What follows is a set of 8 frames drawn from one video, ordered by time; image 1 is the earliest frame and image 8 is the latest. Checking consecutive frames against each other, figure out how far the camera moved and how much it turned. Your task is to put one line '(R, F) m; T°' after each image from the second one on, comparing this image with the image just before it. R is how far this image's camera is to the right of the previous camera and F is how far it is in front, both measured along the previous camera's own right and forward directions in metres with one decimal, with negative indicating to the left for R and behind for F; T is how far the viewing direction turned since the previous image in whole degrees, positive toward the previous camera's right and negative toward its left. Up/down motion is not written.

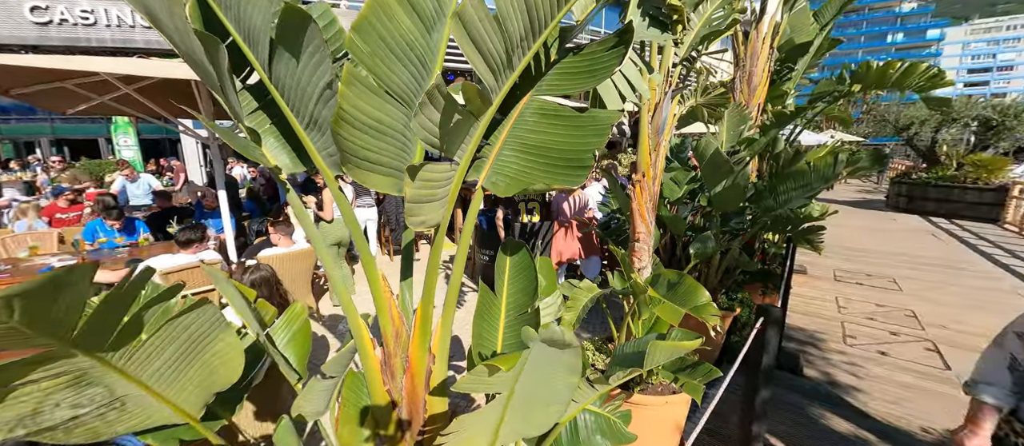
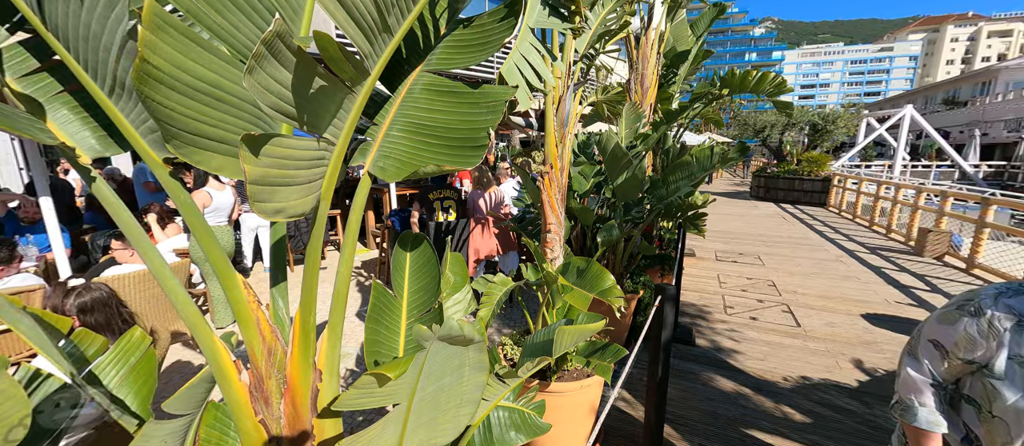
(0.0, +0.1) m; +12°
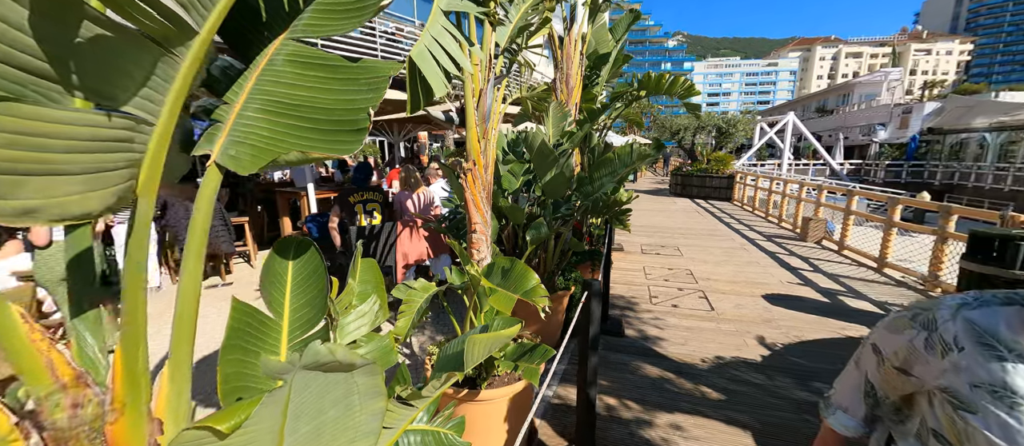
(+0.1, +0.1) m; +9°
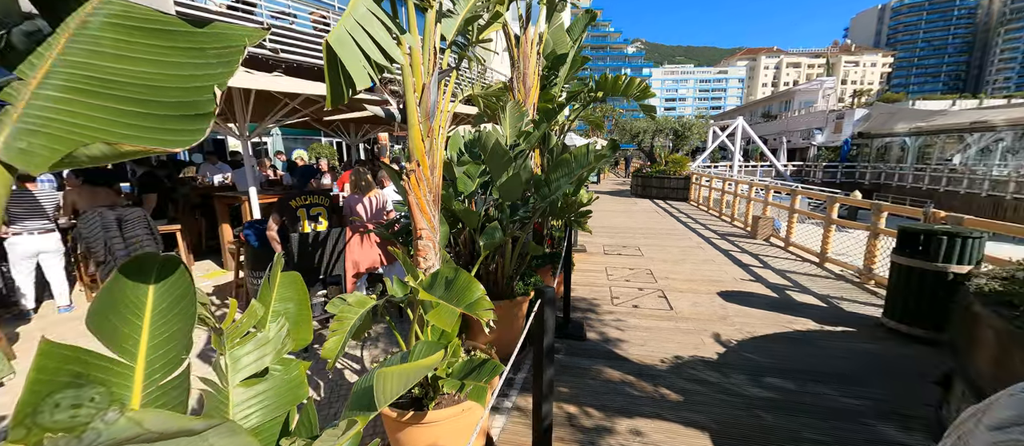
(+0.1, +0.1) m; +5°
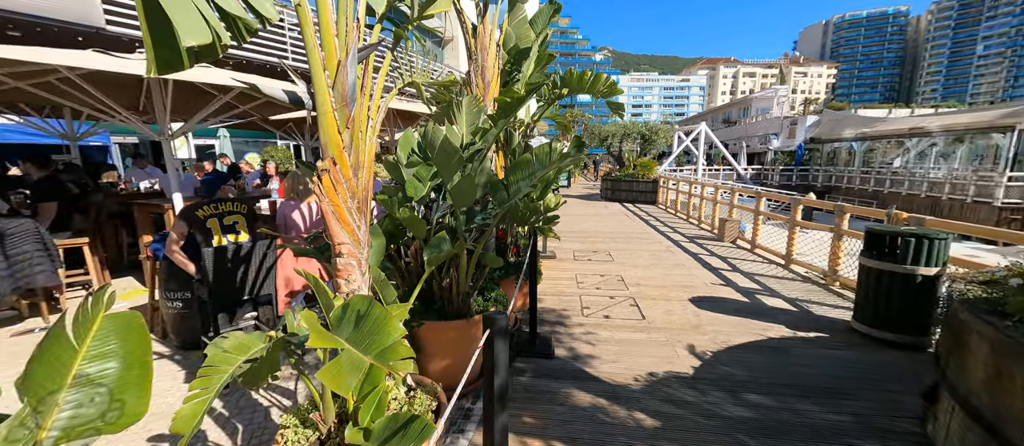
(+0.1, +0.3) m; +4°
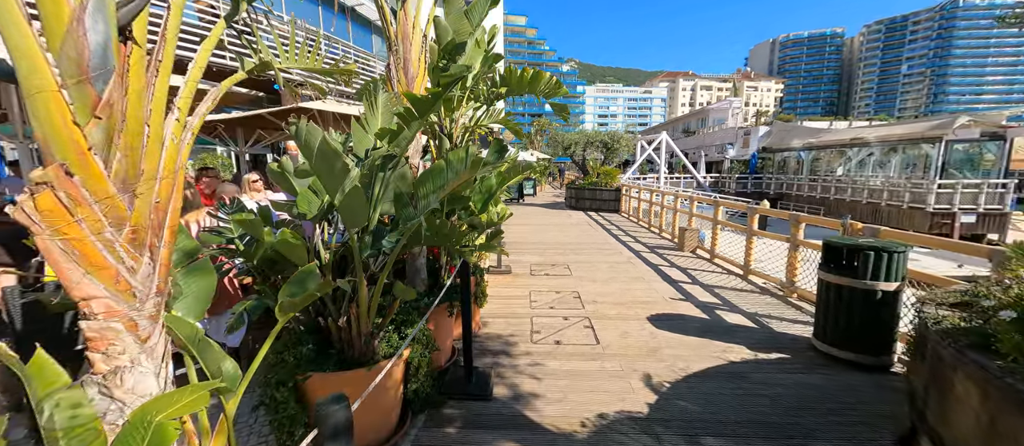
(+0.3, +0.5) m; +4°
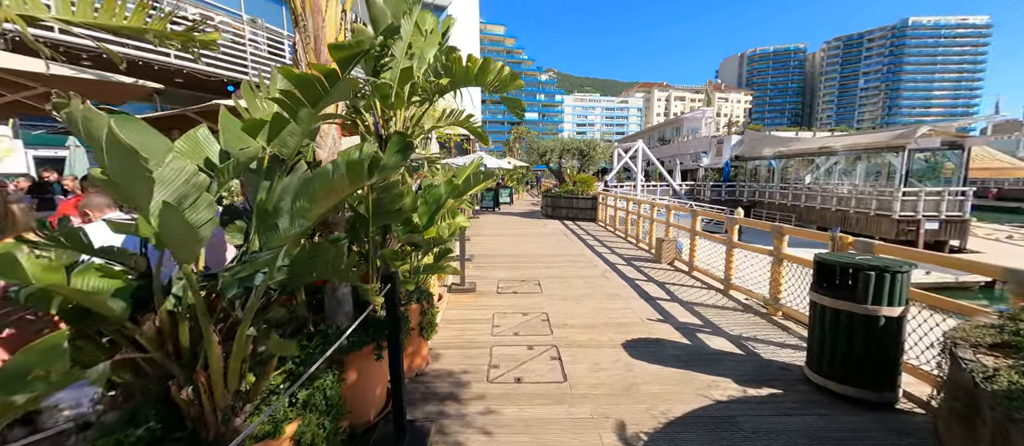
(+0.2, +0.6) m; +3°
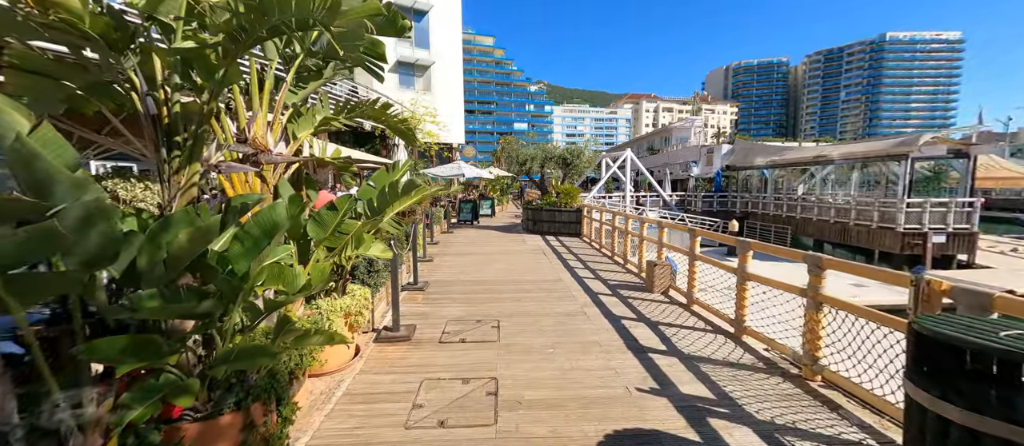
(+0.5, +1.4) m; +1°
